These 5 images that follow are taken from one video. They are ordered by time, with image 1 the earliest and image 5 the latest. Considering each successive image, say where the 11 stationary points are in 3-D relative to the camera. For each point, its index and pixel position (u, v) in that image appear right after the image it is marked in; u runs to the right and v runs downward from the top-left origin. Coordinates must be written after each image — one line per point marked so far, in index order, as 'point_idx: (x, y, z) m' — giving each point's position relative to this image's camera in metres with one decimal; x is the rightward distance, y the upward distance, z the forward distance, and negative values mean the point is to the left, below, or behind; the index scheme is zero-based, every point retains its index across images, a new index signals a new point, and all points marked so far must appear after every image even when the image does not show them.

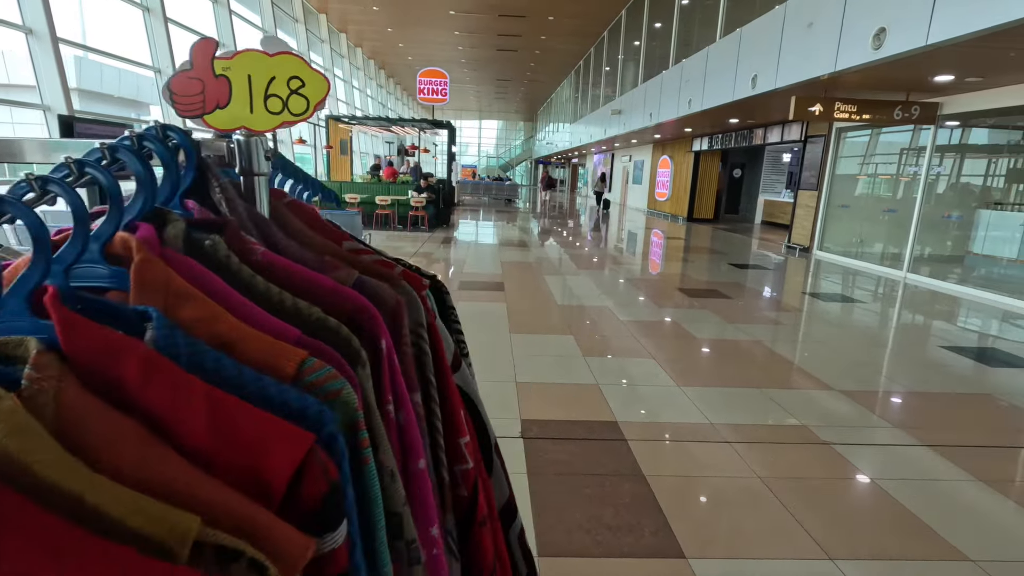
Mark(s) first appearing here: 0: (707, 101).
0: (+3.3, +3.1, +9.0) m
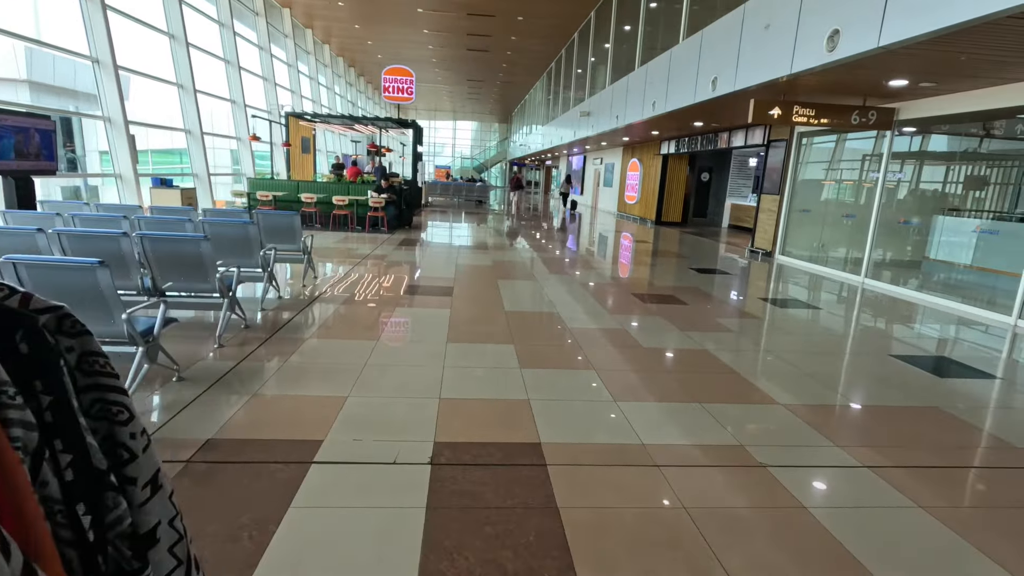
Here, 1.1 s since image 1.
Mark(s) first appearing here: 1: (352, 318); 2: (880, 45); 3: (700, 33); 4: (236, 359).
0: (+2.6, +3.1, +8.9) m
1: (-1.4, -0.2, +4.7) m
2: (+3.1, +2.0, +4.5) m
3: (+2.7, +3.7, +7.8) m
4: (-1.8, -0.5, +3.5) m
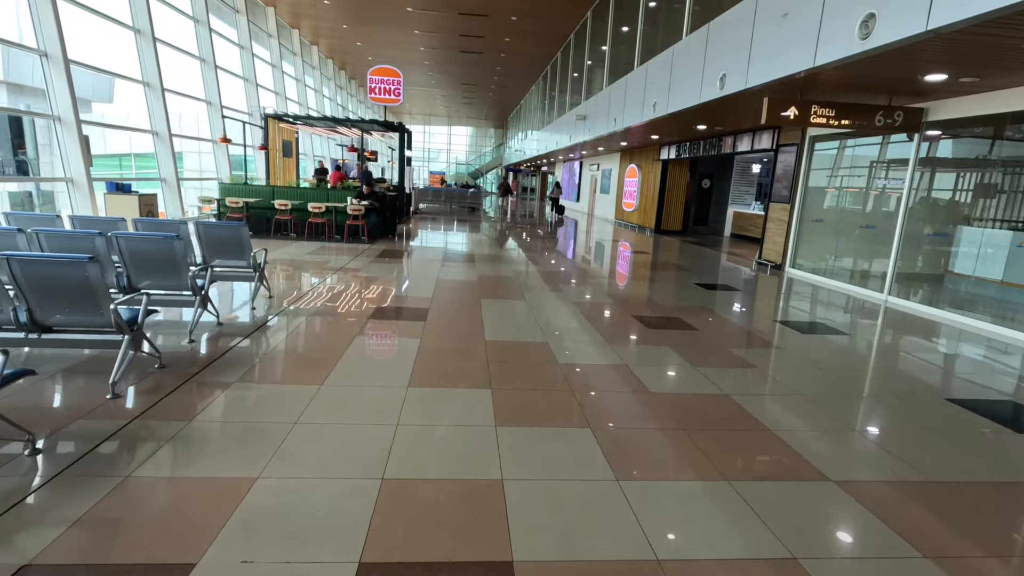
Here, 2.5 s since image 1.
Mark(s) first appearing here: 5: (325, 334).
0: (+2.5, +2.8, +8.2) m
1: (-1.5, -0.4, +4.0) m
2: (+3.0, +1.8, +3.8) m
3: (+2.6, +3.5, +7.1) m
4: (-2.0, -0.6, +2.8) m
5: (-1.5, -0.3, +4.4) m
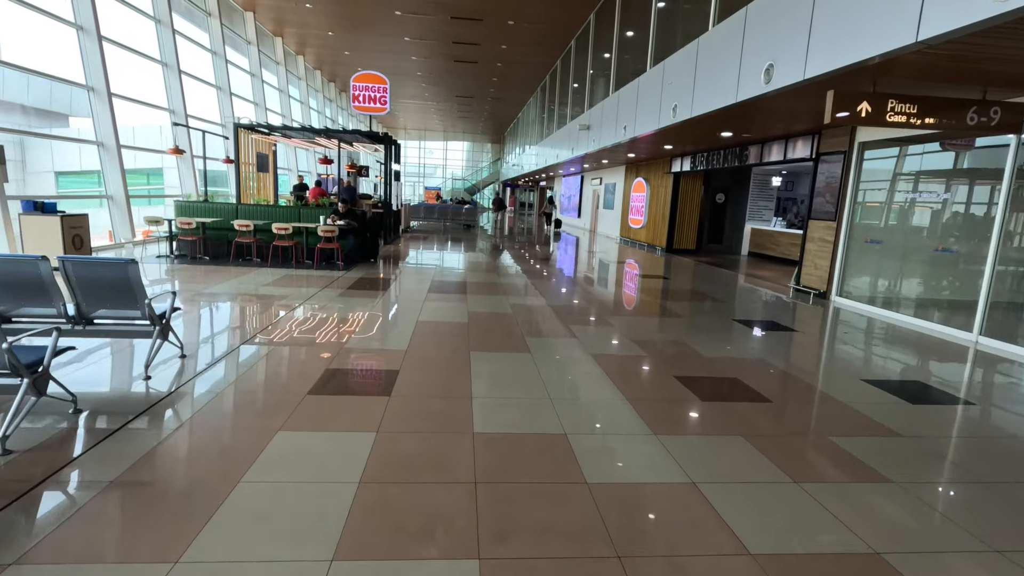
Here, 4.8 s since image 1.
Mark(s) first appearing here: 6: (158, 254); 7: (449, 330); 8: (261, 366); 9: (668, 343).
0: (+2.4, +2.4, +7.1) m
1: (-1.5, -0.8, +2.7) m
2: (+3.0, +1.5, +2.6) m
3: (+2.5, +3.1, +6.0) m
4: (-2.0, -1.0, +1.5) m
5: (-1.5, -0.7, +3.1) m
6: (-5.6, +0.5, +8.4) m
7: (-0.6, -0.4, +4.9) m
8: (-1.8, -0.6, +3.9) m
9: (+1.6, -0.6, +5.4) m
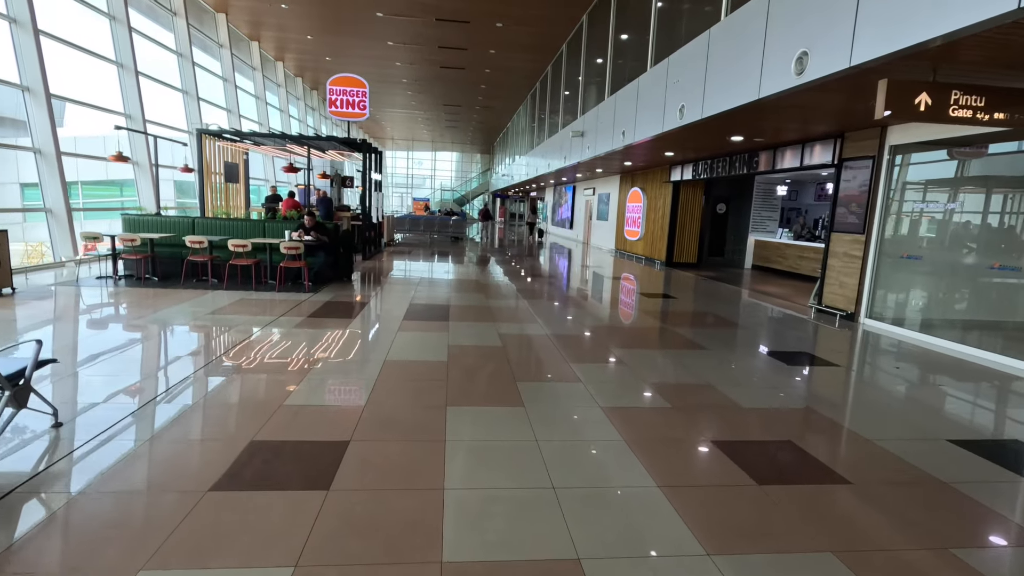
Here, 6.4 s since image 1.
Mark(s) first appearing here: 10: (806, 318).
0: (+2.3, +2.1, +6.3) m
1: (-1.5, -1.0, +1.8) m
2: (+2.9, +1.4, +1.9) m
3: (+2.4, +2.8, +5.2) m
4: (-2.0, -1.1, +0.6) m
5: (-1.6, -0.9, +2.2) m
6: (-5.7, +0.2, +7.5) m
7: (-0.6, -0.6, +4.0) m
8: (-1.9, -0.8, +3.0) m
9: (+1.5, -0.8, +4.6) m
10: (+4.0, -0.4, +7.4) m
